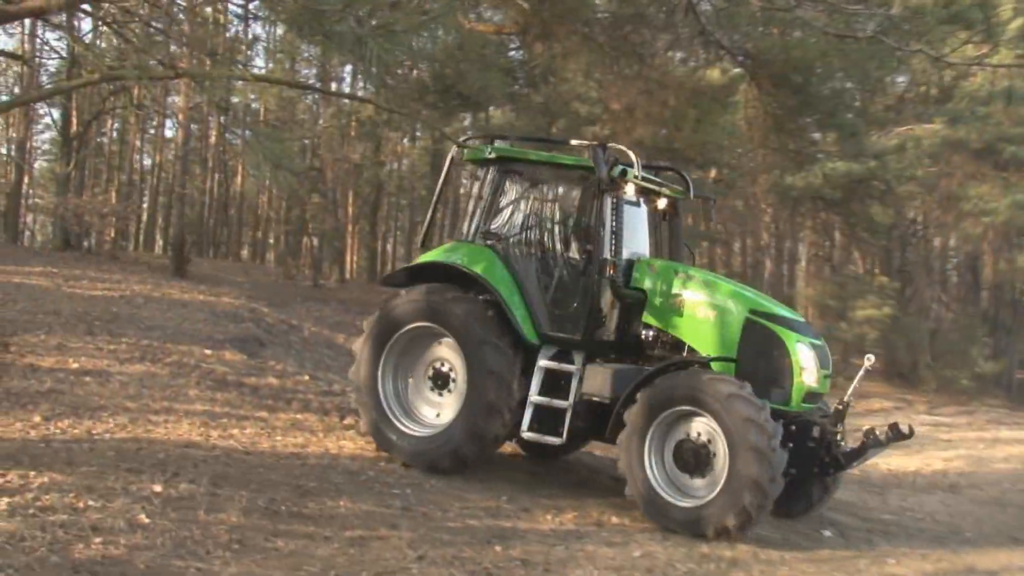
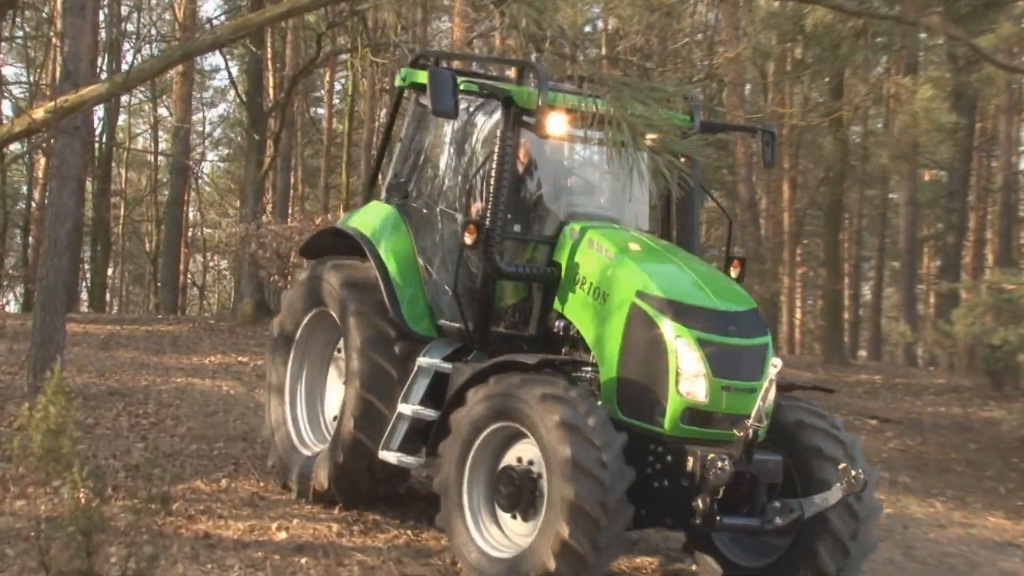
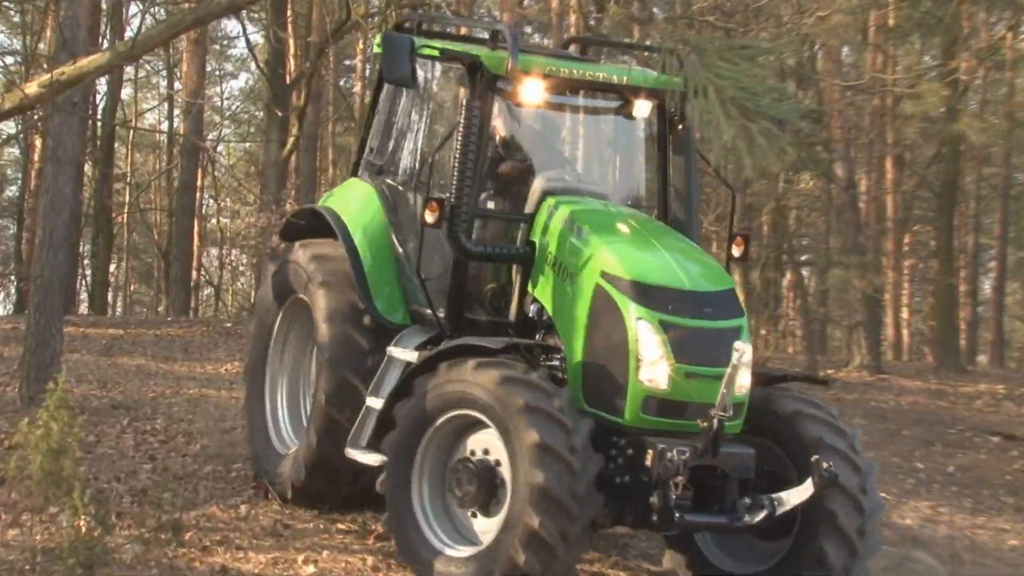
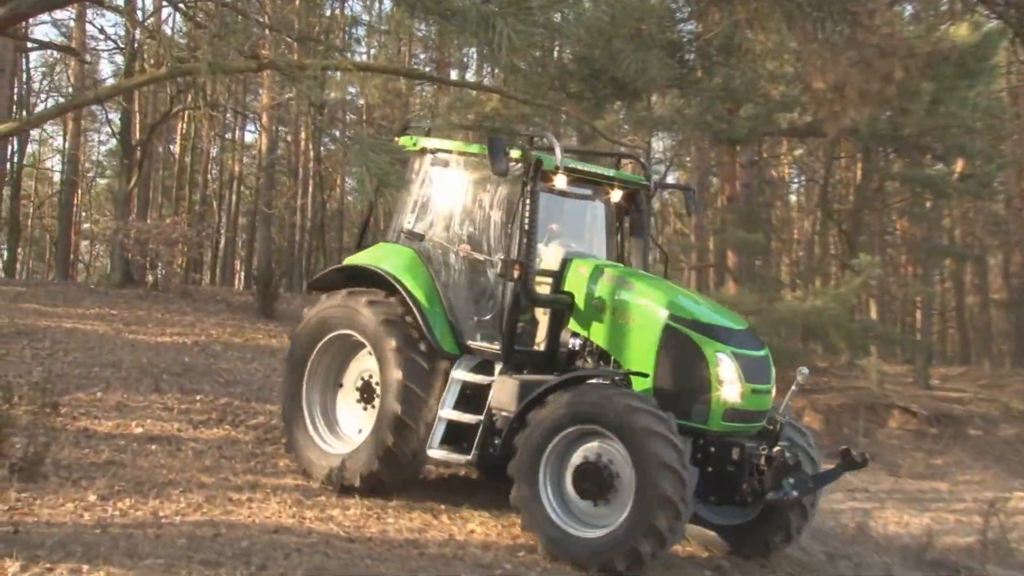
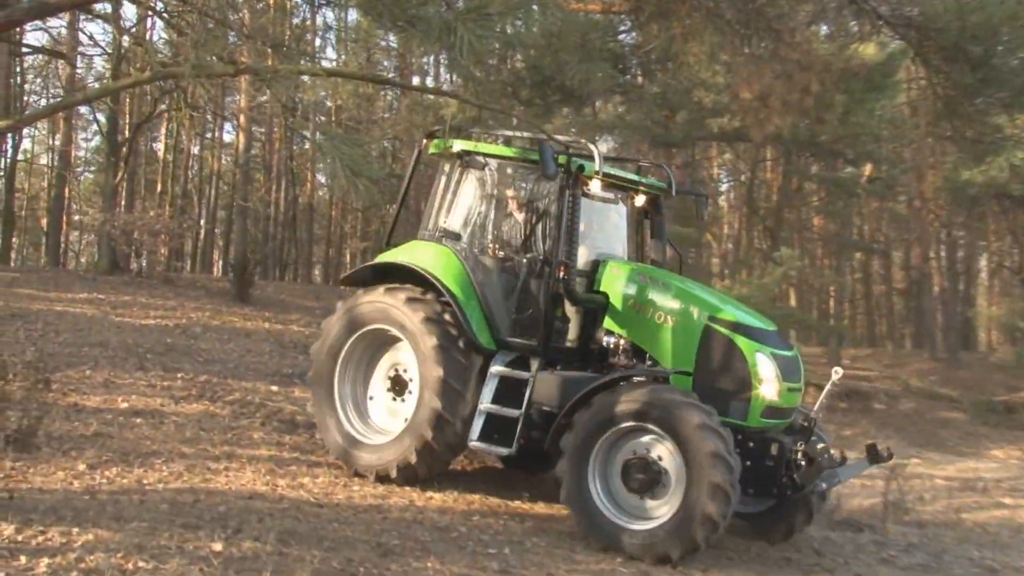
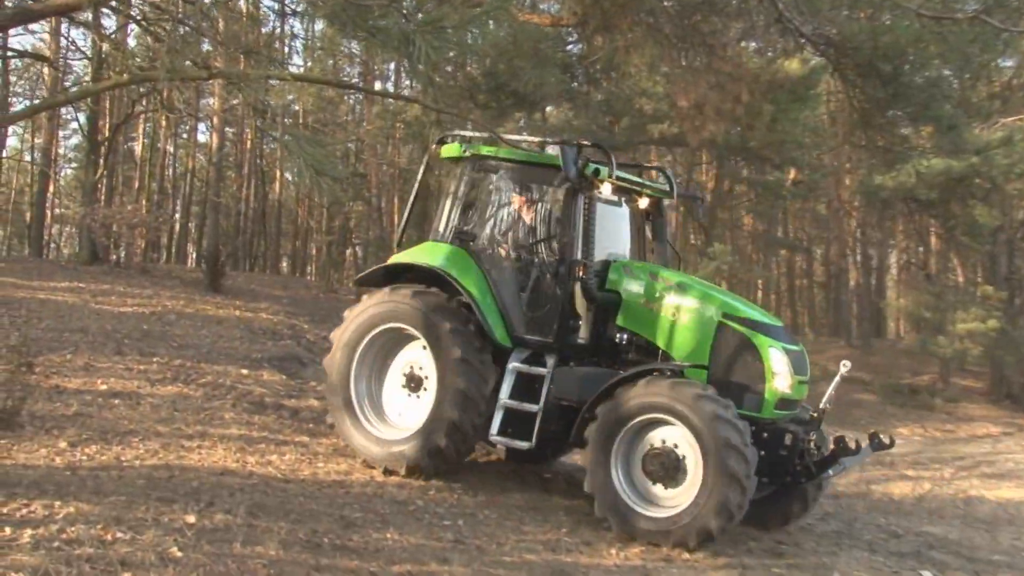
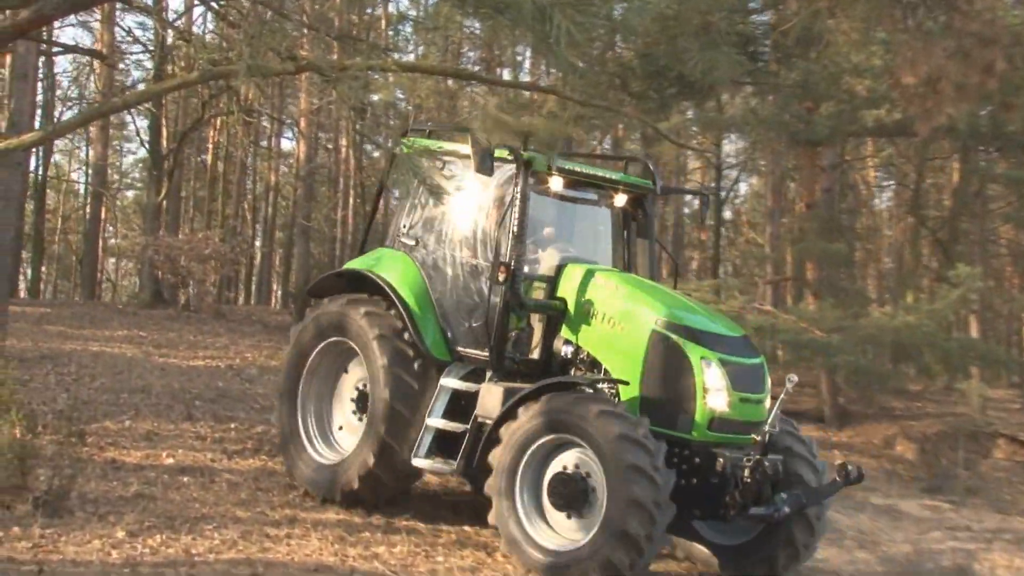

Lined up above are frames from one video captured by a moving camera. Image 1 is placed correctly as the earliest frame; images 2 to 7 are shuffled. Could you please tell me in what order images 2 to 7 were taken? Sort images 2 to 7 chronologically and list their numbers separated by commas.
6, 5, 4, 7, 2, 3
